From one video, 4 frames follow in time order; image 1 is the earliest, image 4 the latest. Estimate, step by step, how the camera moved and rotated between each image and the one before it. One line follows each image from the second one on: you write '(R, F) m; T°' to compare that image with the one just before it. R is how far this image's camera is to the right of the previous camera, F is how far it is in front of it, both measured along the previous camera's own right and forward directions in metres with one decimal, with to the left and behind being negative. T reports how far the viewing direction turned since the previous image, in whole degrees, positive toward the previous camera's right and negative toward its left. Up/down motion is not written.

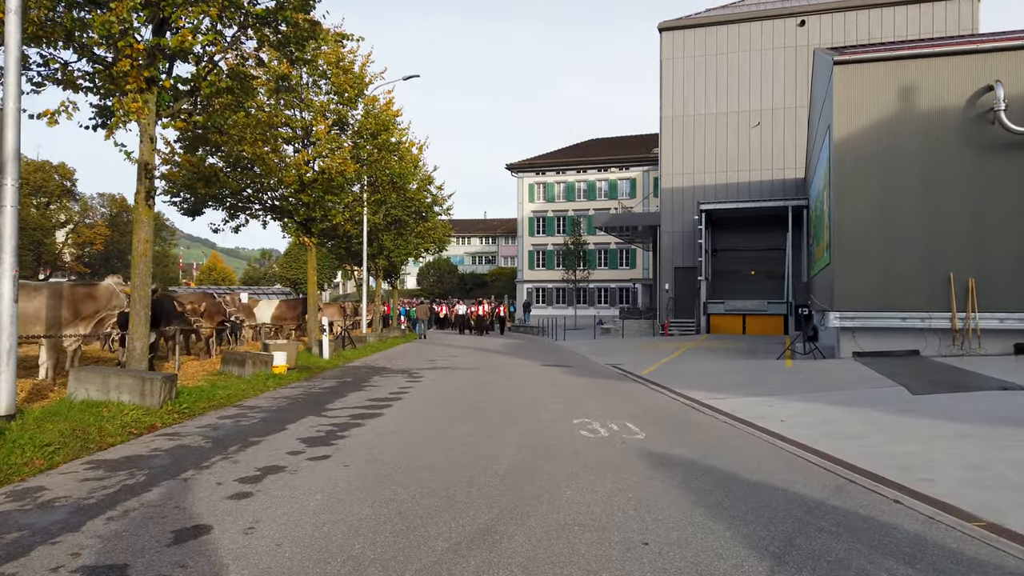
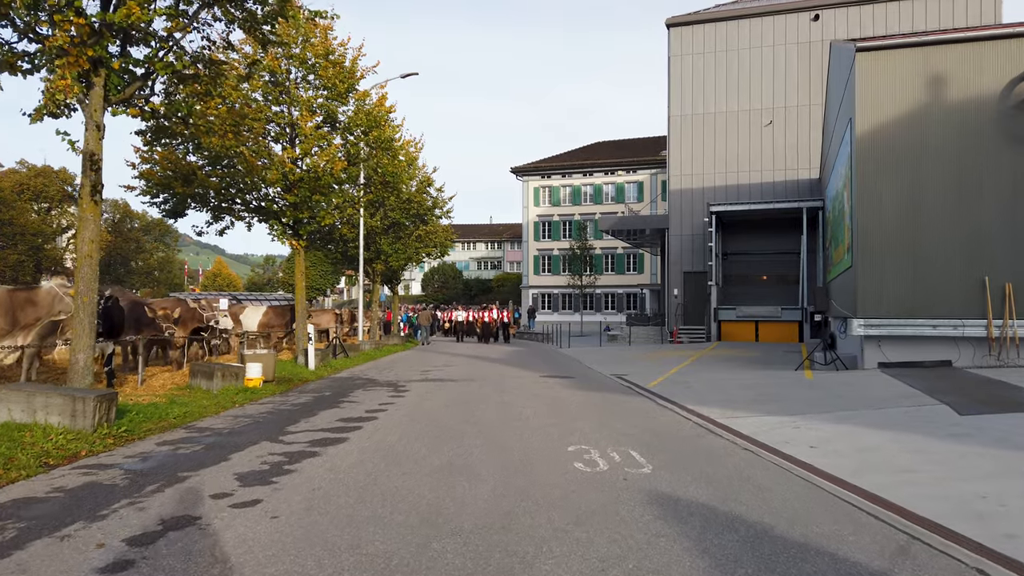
(+0.3, +1.5) m; -1°
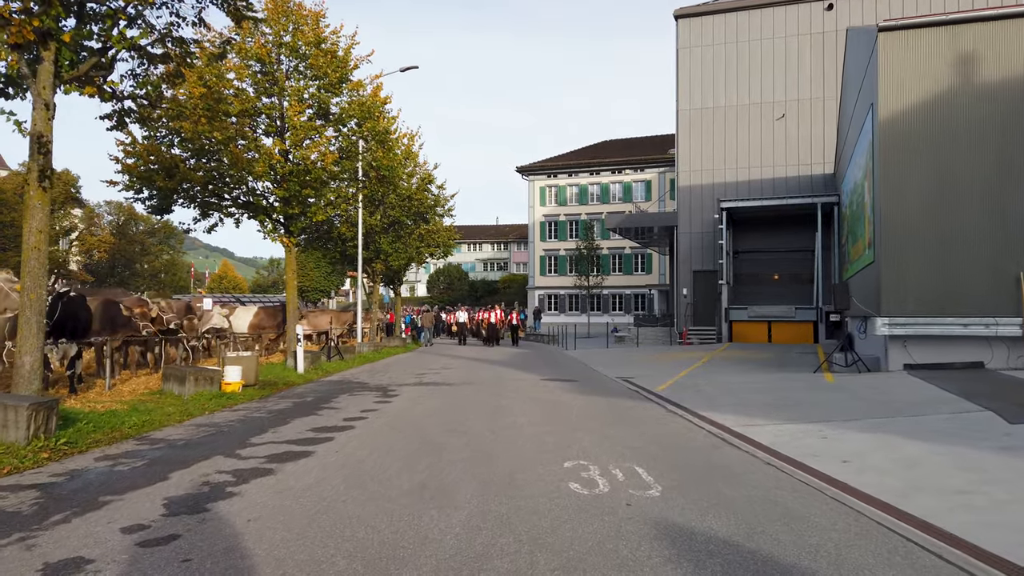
(+0.2, +1.2) m; -1°
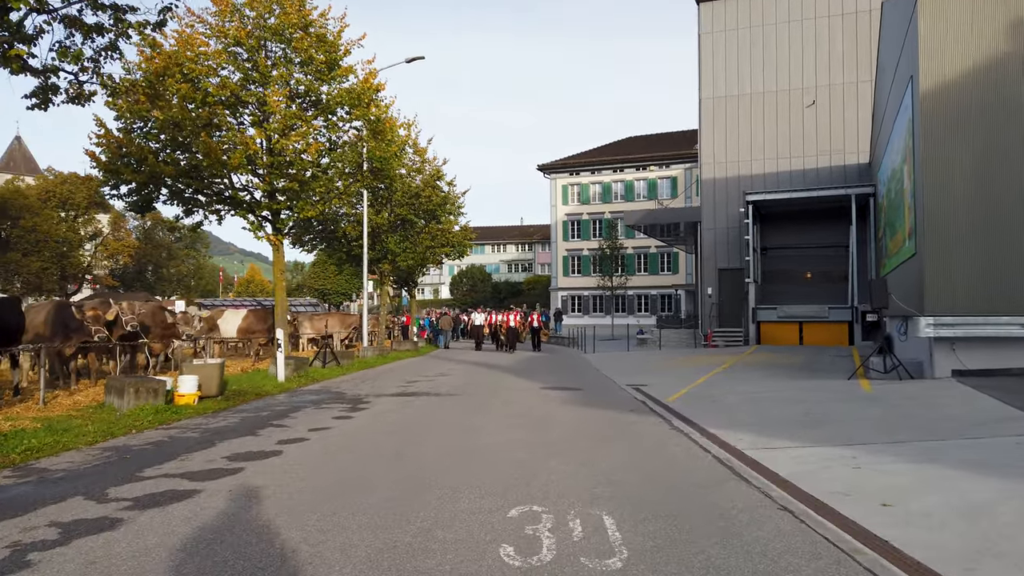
(+0.8, +1.9) m; -2°
